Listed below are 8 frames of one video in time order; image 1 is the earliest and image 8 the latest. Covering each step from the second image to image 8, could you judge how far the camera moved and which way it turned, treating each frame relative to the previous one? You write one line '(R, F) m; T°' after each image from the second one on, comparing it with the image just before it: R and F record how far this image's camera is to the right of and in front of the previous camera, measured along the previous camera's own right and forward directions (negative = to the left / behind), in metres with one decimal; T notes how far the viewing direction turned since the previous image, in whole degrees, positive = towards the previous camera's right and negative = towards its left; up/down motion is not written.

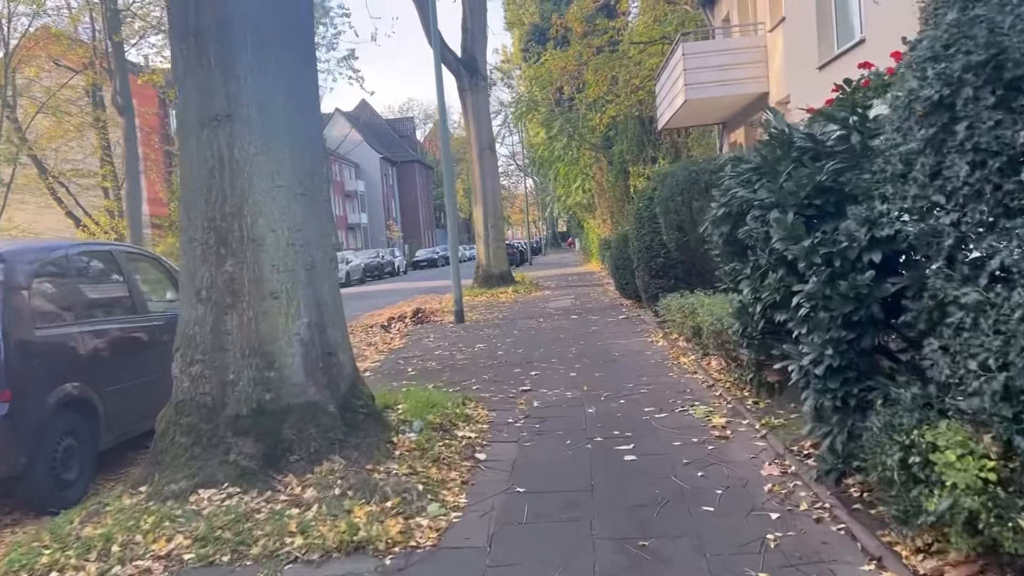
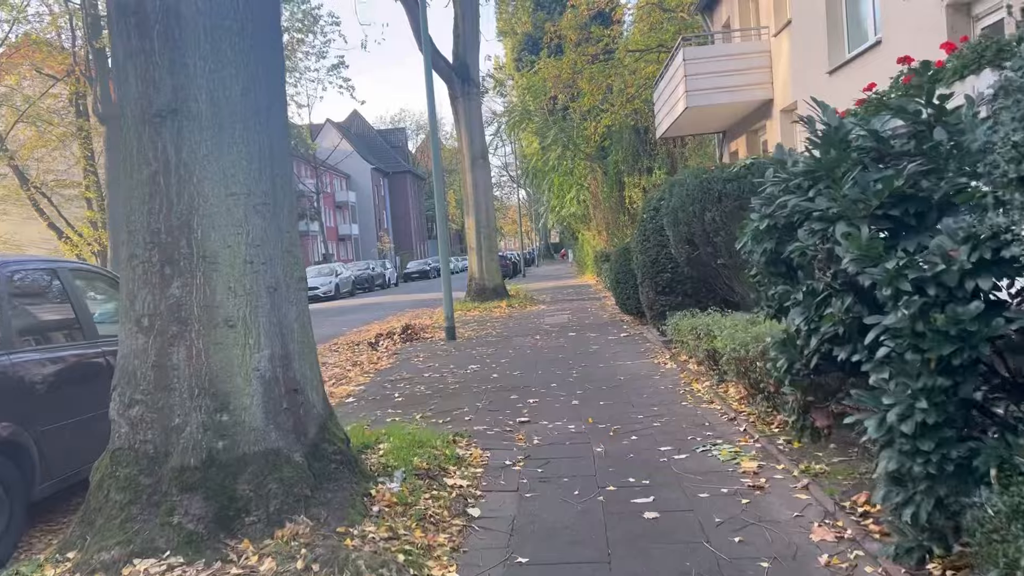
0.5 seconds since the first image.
(0.0, +0.8) m; +1°
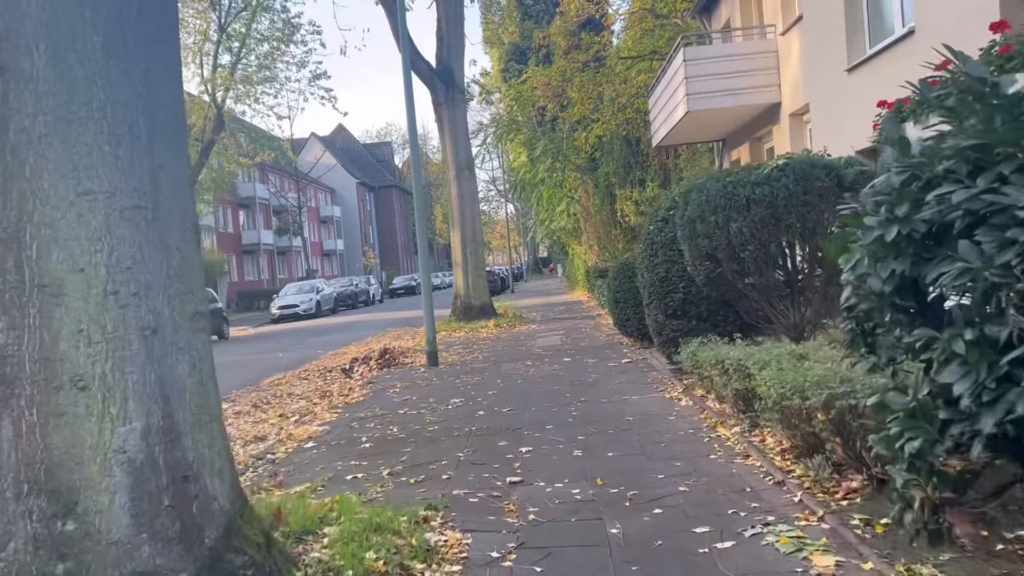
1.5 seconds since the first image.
(0.0, +1.3) m; +1°
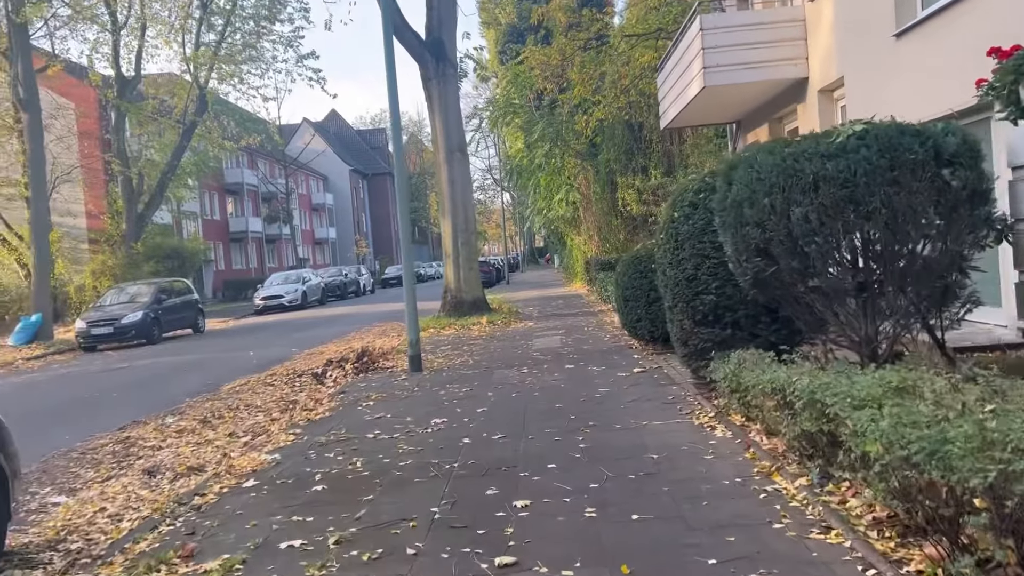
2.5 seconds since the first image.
(0.0, +1.6) m; 0°
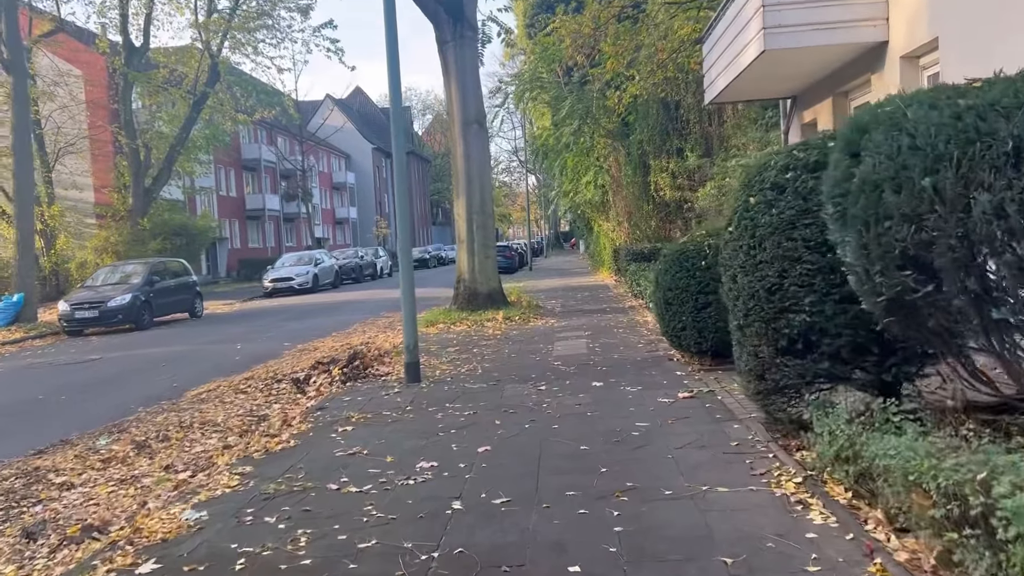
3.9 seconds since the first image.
(+0.1, +1.9) m; -2°
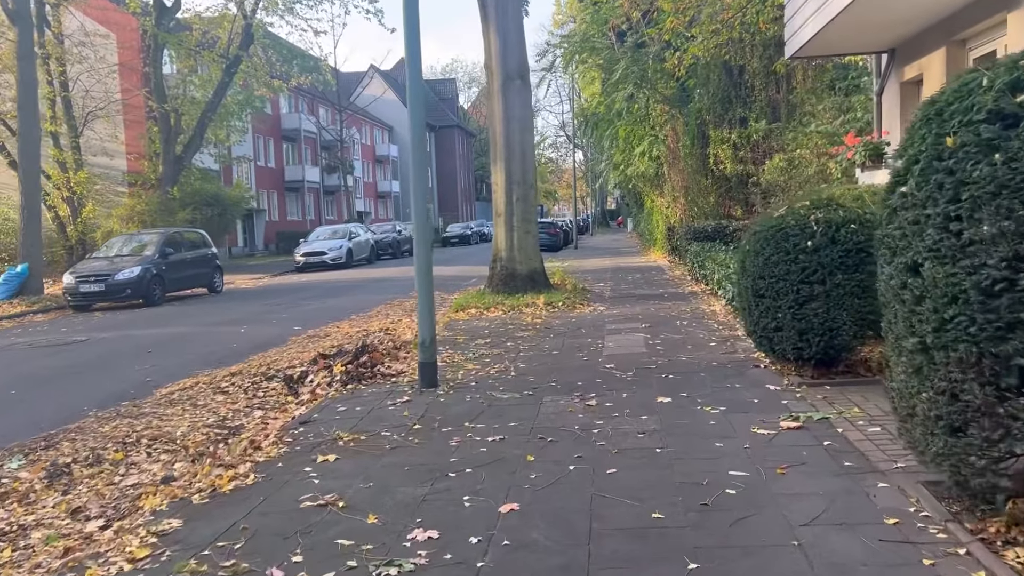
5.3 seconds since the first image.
(0.0, +2.0) m; -3°
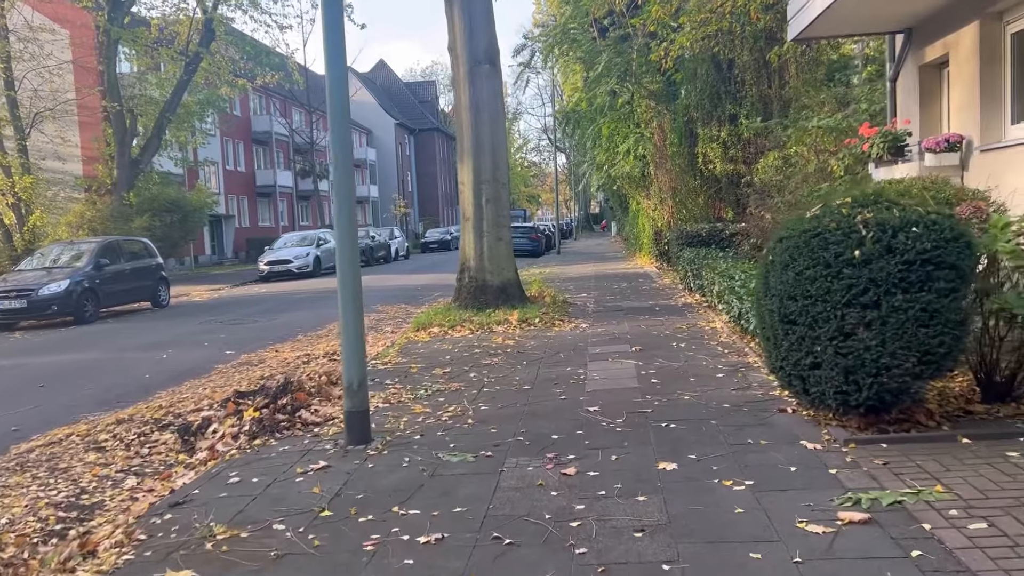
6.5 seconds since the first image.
(+0.2, +1.8) m; +1°
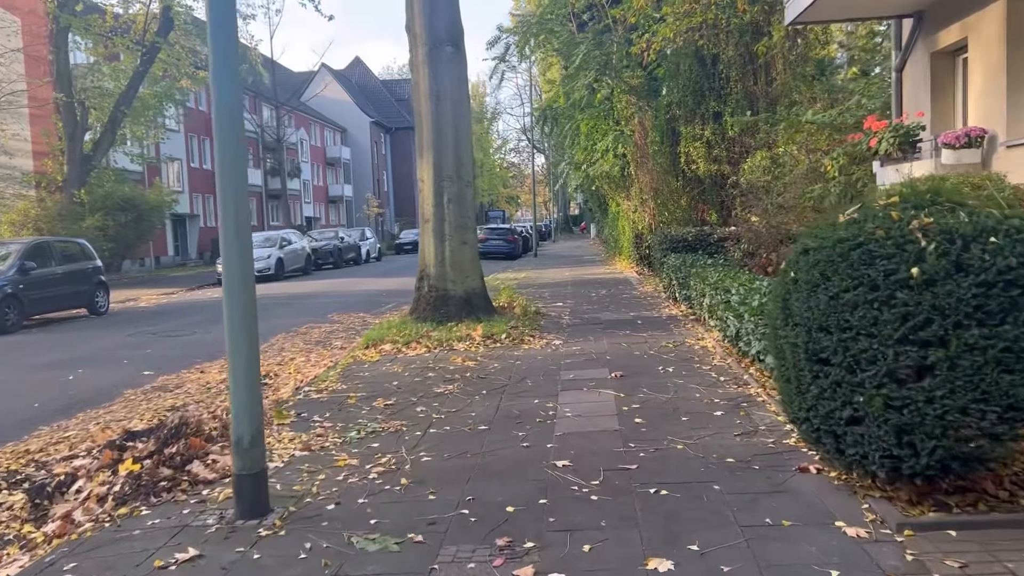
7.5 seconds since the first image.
(+0.2, +1.4) m; +1°
